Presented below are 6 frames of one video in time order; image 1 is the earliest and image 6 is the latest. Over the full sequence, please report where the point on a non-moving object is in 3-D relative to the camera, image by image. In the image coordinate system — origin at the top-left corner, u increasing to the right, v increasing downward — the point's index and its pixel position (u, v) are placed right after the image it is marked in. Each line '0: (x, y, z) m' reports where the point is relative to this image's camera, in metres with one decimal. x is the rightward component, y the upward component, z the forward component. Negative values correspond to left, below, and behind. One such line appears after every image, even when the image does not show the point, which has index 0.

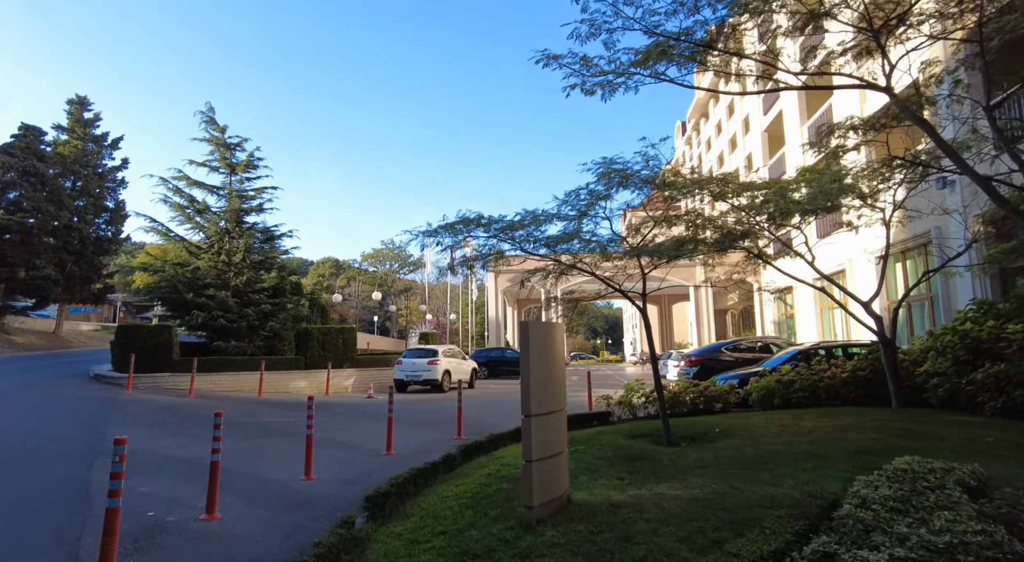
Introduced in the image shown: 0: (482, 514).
0: (-0.2, -1.9, +4.8) m
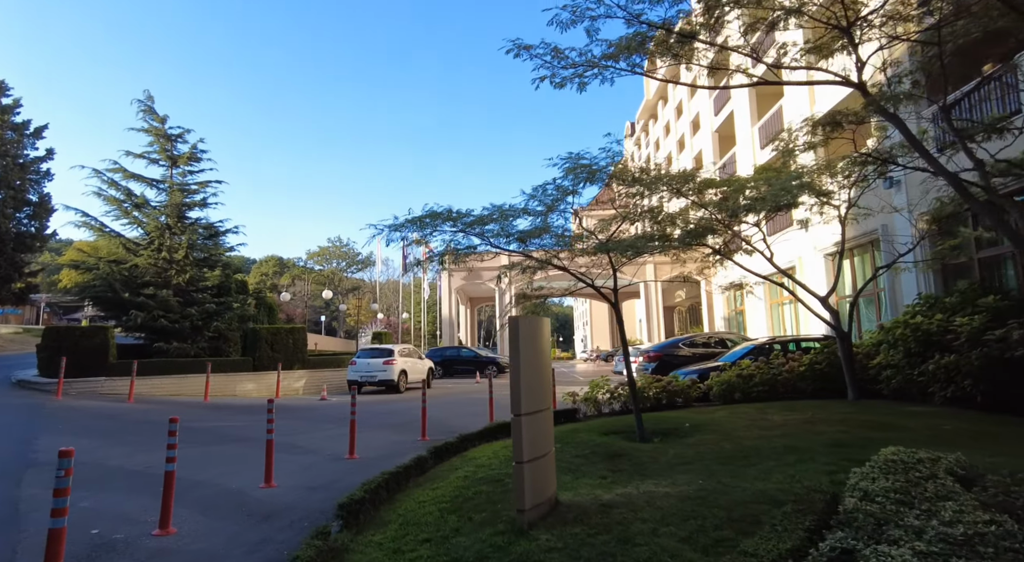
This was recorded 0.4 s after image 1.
0: (-0.3, -1.8, +4.5) m
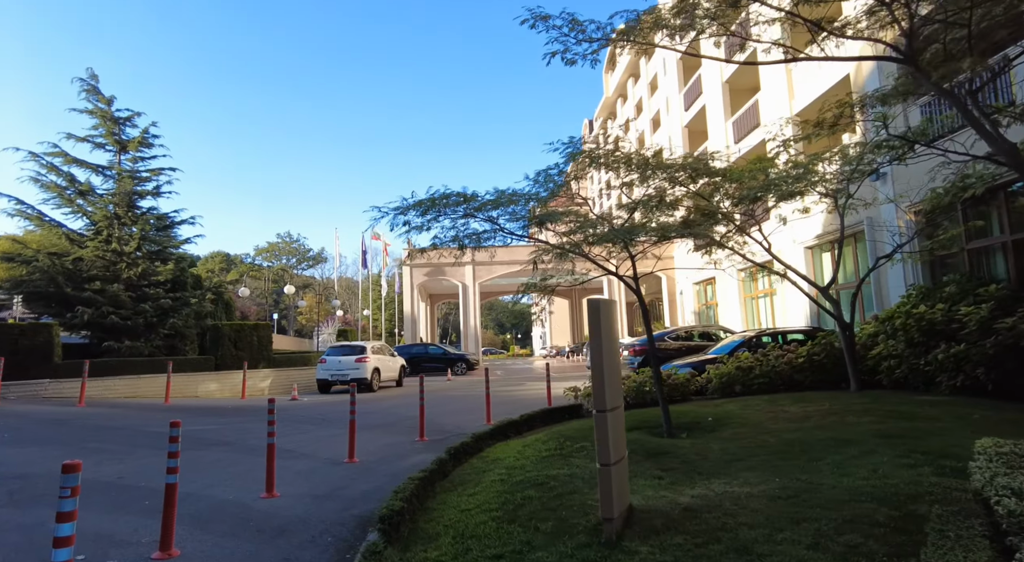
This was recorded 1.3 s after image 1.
0: (+0.1, -1.7, +4.0) m
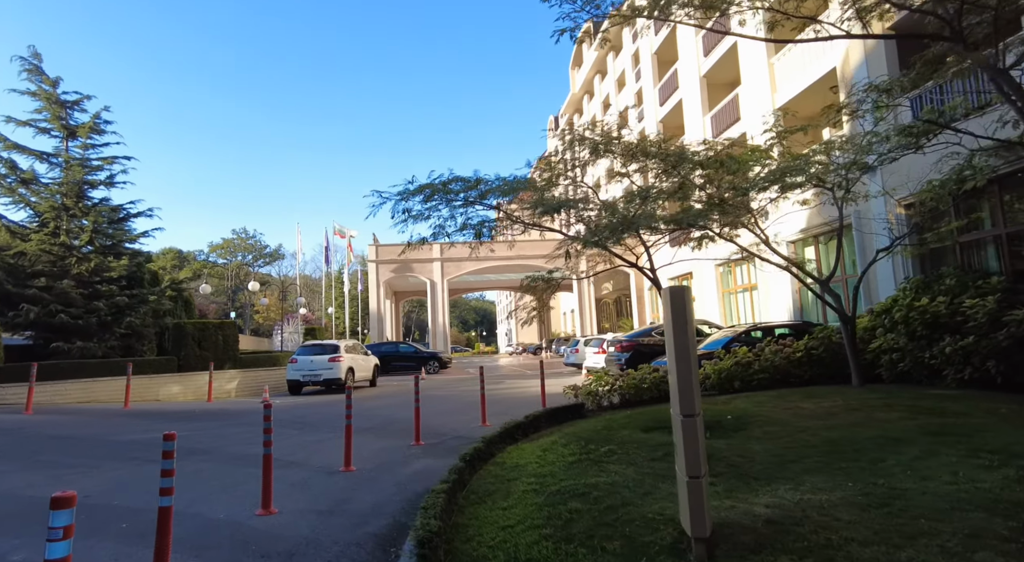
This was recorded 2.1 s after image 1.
0: (+0.5, -1.6, +3.5) m
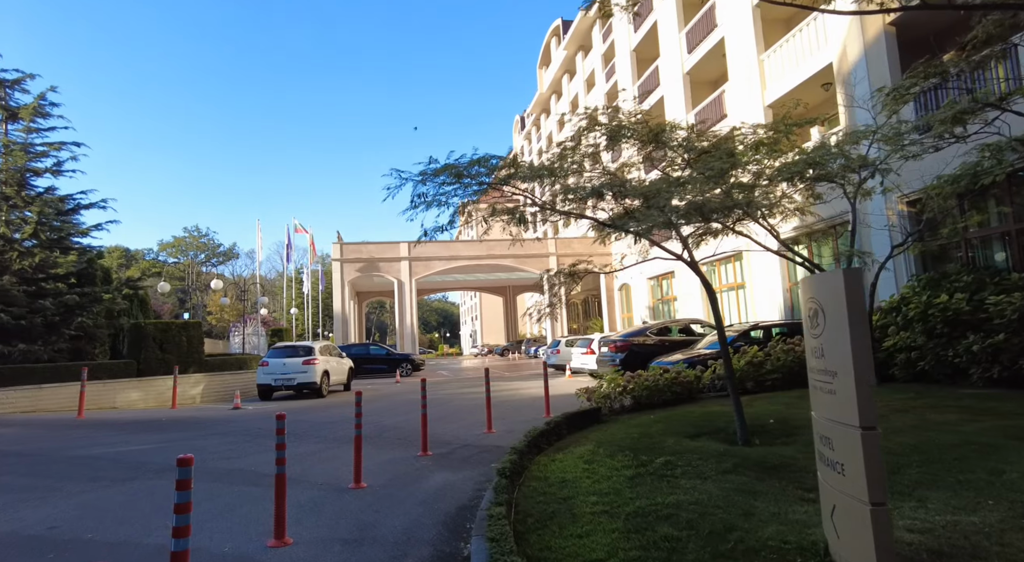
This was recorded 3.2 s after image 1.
0: (+1.1, -1.5, +2.9) m
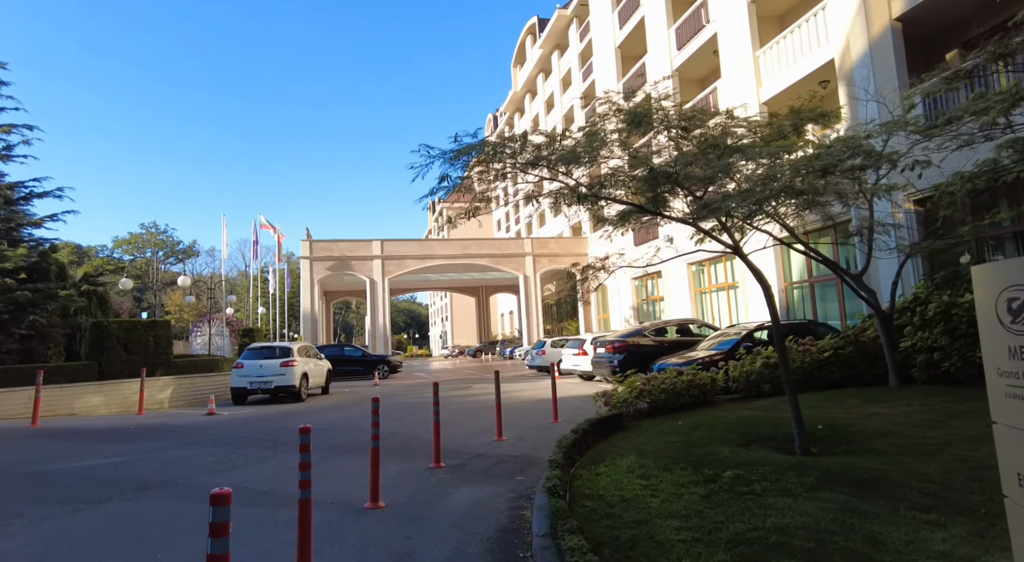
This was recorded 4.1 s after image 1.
0: (+1.6, -1.4, +2.3) m
